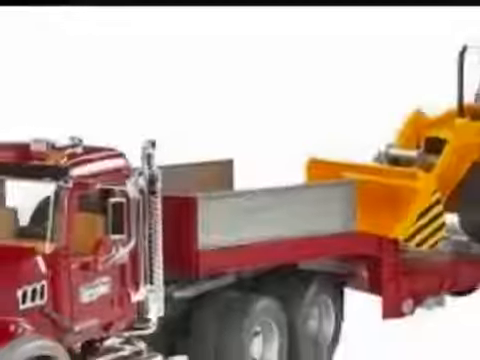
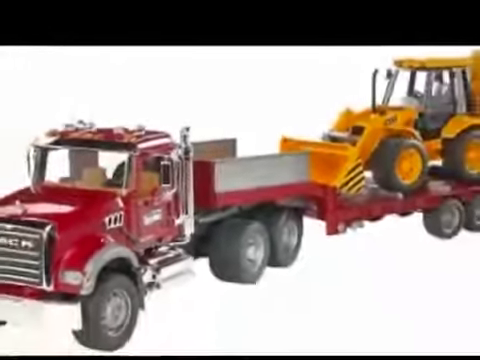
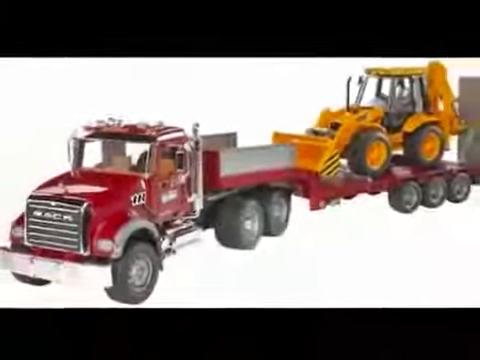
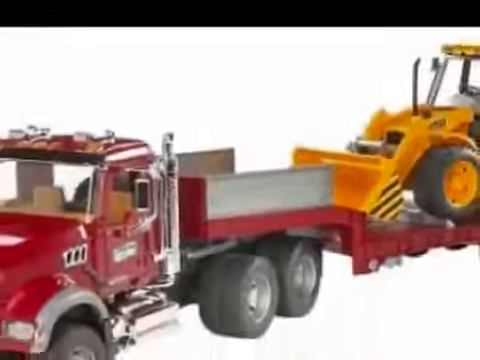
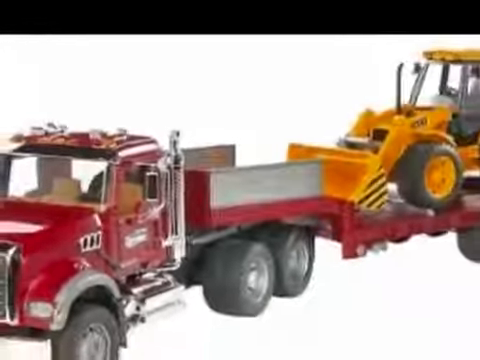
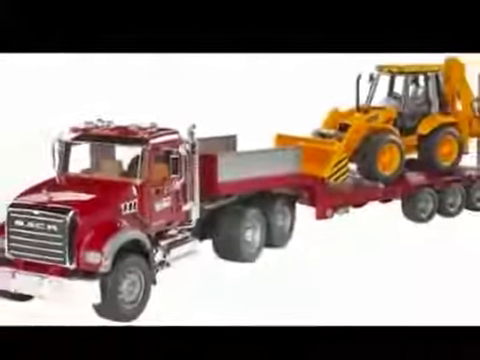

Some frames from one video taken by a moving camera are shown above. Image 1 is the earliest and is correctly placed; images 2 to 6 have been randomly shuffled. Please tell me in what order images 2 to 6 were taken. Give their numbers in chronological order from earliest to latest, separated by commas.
4, 5, 2, 6, 3
